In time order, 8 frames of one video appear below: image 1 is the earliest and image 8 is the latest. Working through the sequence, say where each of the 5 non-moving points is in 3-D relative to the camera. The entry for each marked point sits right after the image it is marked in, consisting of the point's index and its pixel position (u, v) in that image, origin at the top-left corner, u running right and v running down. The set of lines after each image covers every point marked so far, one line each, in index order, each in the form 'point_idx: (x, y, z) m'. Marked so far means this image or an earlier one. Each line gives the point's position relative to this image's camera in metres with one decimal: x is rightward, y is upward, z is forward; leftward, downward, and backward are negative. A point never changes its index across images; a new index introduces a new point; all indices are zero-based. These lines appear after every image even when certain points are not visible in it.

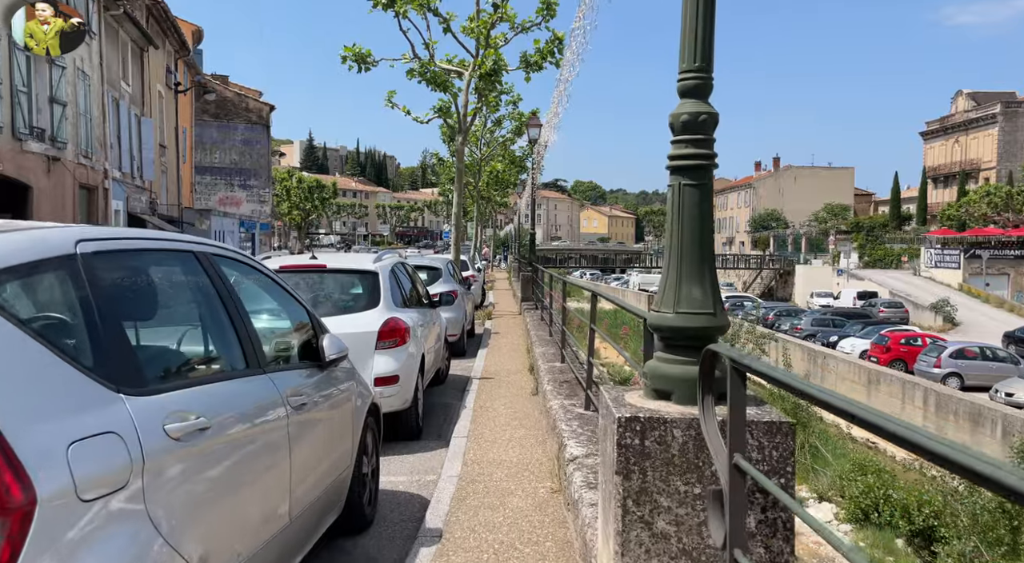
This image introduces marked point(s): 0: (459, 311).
0: (-0.7, -0.4, +10.6) m
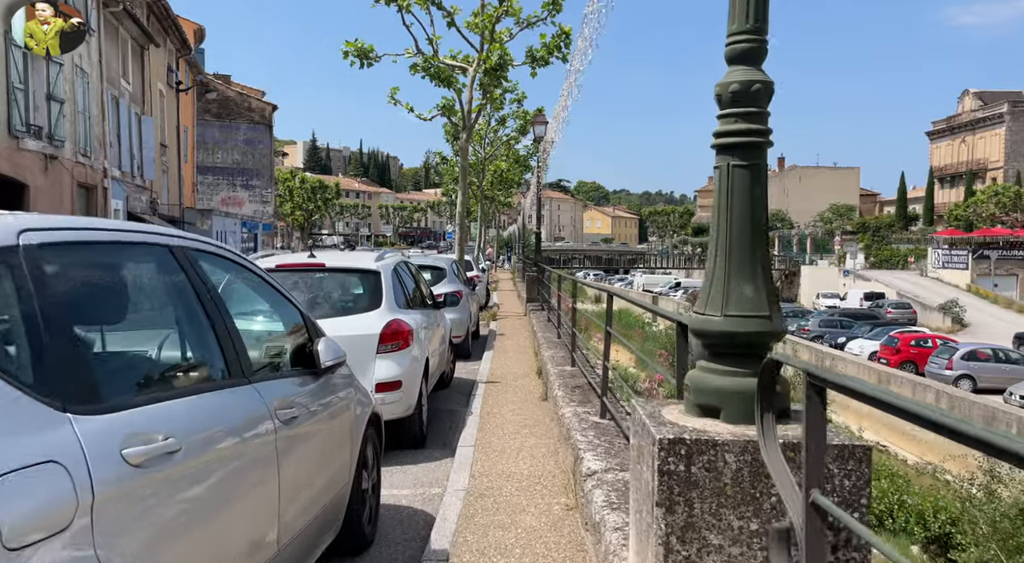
0: (-0.7, -0.4, +10.3) m
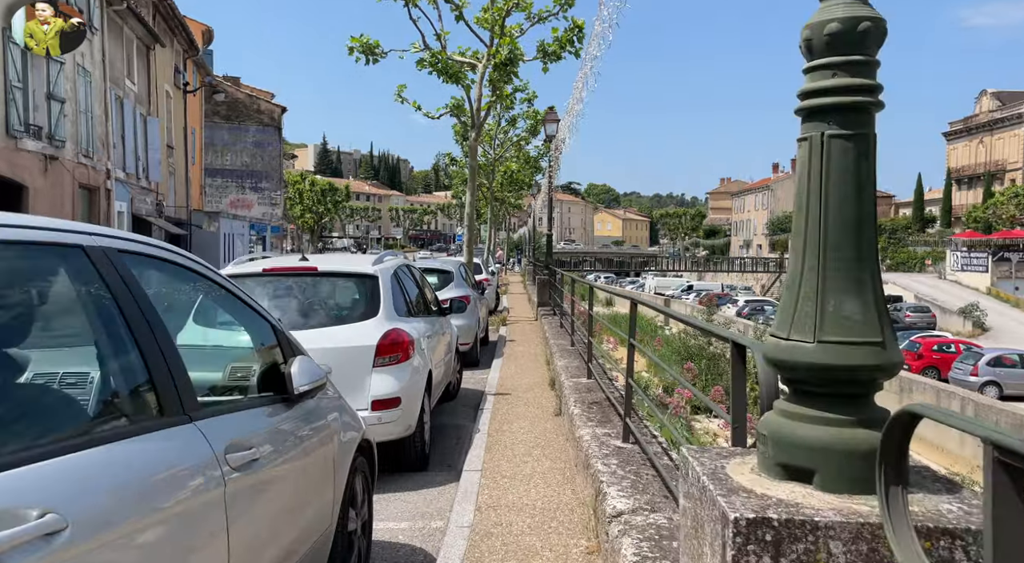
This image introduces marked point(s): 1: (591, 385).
0: (-0.5, -0.5, +9.8) m
1: (+0.7, -0.8, +6.2) m
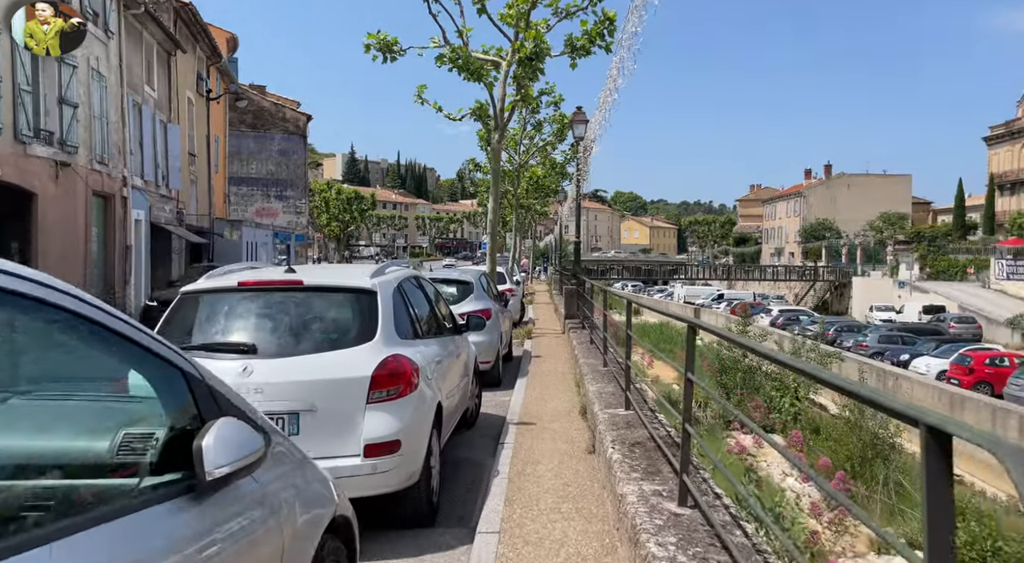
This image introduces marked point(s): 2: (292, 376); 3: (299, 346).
0: (-0.2, -0.6, +9.0) m
1: (+0.8, -0.9, +5.3) m
2: (-1.1, -0.5, +3.9) m
3: (-1.1, -0.3, +4.1) m
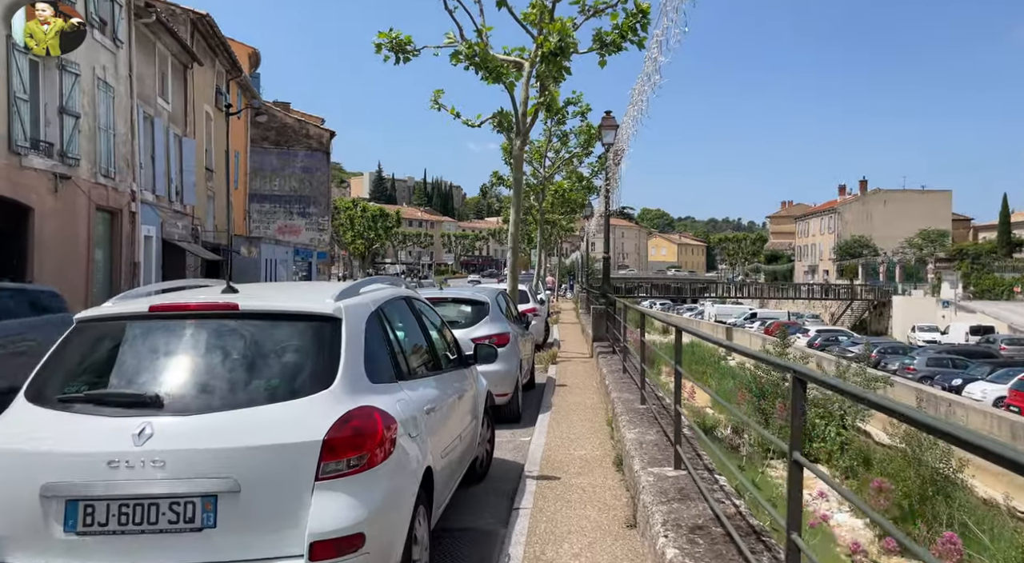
0: (0.0, -0.8, +7.8) m
1: (+0.9, -1.1, +4.1) m
2: (-1.1, -0.6, +2.7) m
3: (-1.1, -0.4, +3.0) m
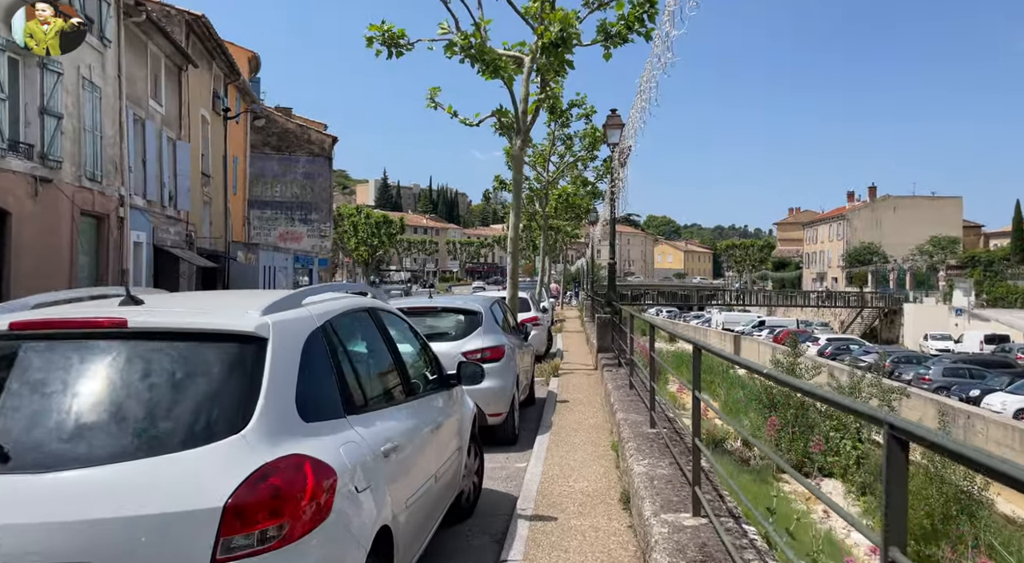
0: (0.0, -0.9, +7.0) m
1: (+0.8, -1.1, +3.4) m
2: (-1.2, -0.6, +2.0) m
3: (-1.2, -0.5, +2.2) m
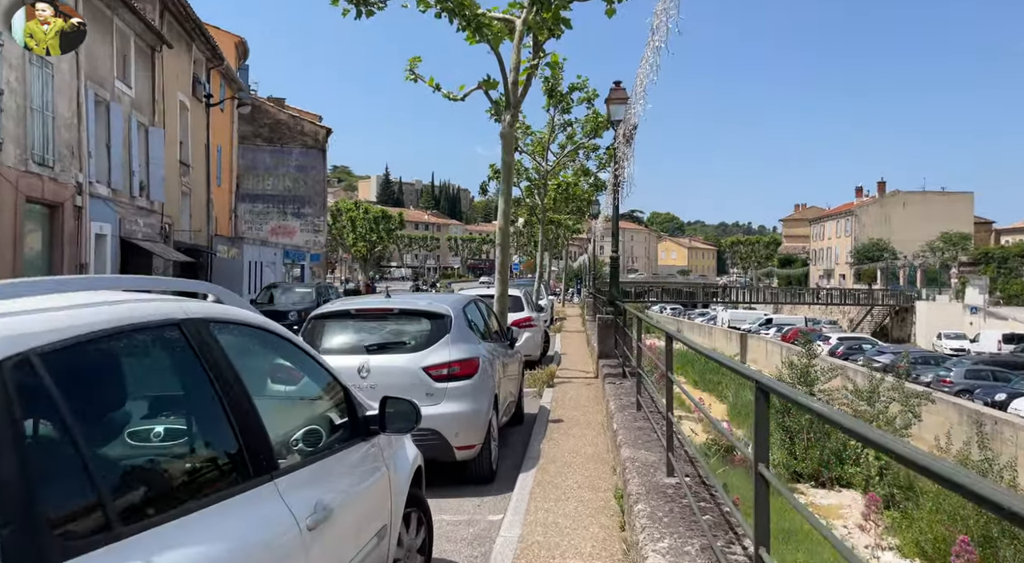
0: (-0.2, -0.8, +5.5) m
1: (+0.6, -1.1, +1.8) m
2: (-1.4, -0.6, +0.4) m
3: (-1.4, -0.4, +0.7) m
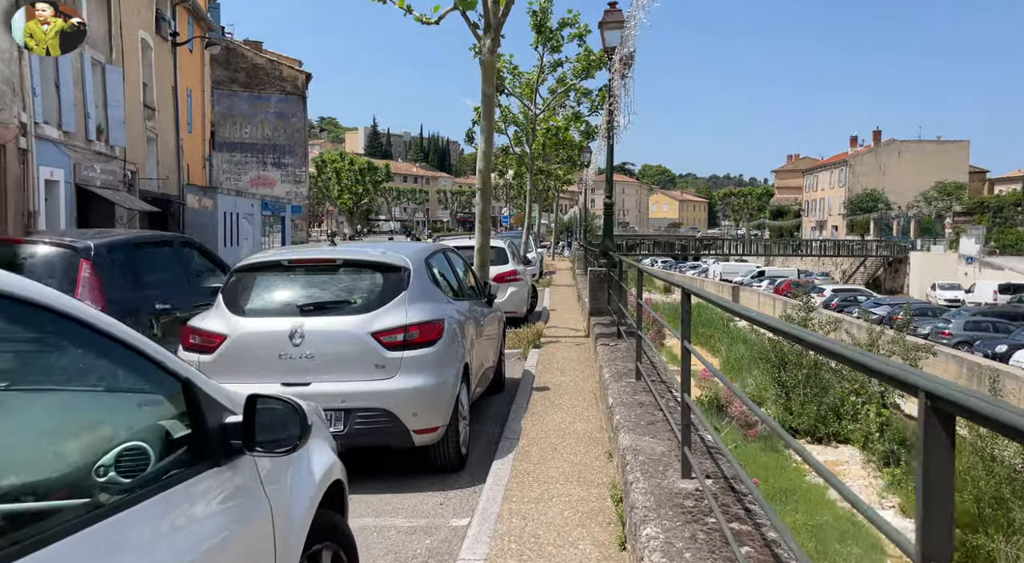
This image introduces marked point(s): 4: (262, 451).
0: (-0.4, -0.5, +4.4) m
1: (+0.5, -1.0, +0.8) m
2: (-1.5, -0.6, -0.7) m
3: (-1.5, -0.4, -0.4) m
4: (-0.6, -0.4, +2.0) m
